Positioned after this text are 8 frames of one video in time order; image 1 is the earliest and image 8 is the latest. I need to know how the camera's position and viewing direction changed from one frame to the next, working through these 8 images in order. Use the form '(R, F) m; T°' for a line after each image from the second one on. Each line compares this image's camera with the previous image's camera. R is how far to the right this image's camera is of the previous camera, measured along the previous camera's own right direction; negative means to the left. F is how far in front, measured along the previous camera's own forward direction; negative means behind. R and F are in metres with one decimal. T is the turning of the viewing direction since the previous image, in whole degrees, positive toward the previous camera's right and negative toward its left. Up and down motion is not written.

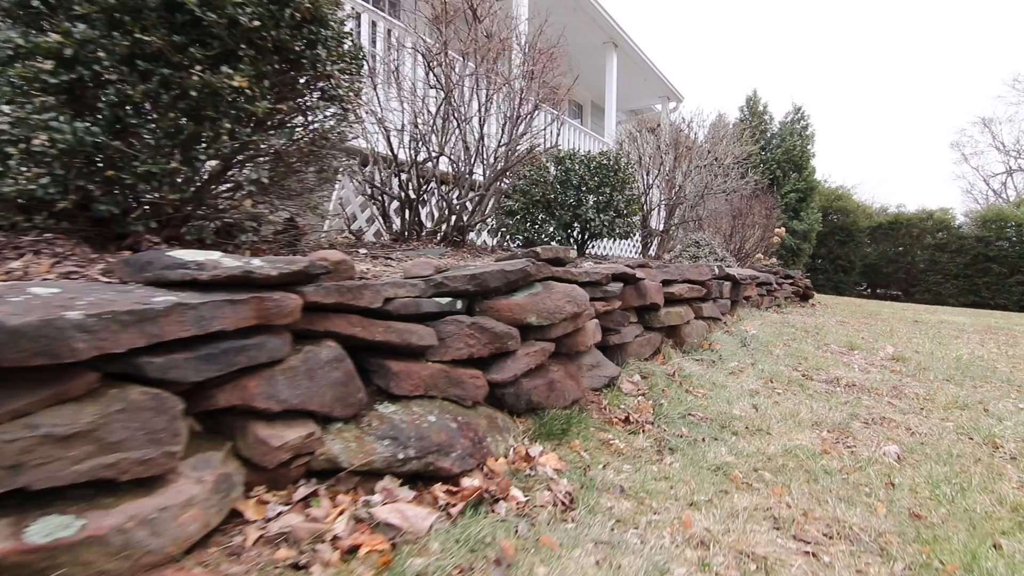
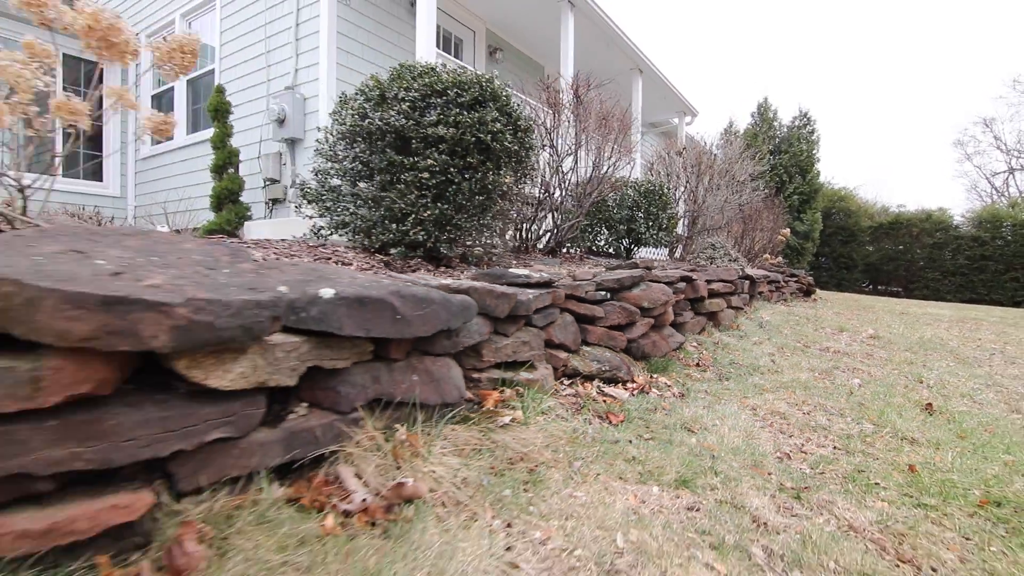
(-0.5, -0.9) m; 0°
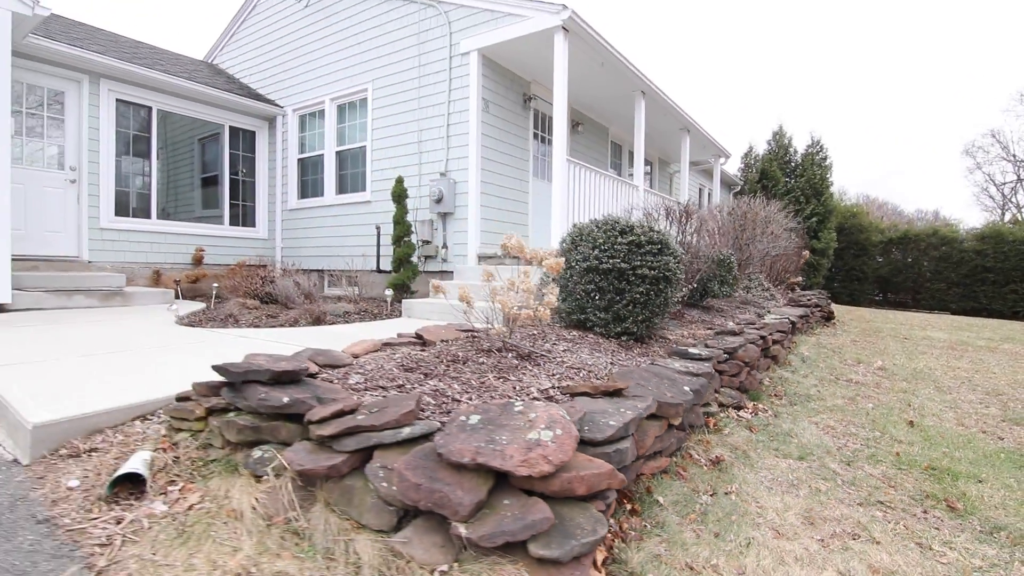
(-1.0, -1.5) m; -1°
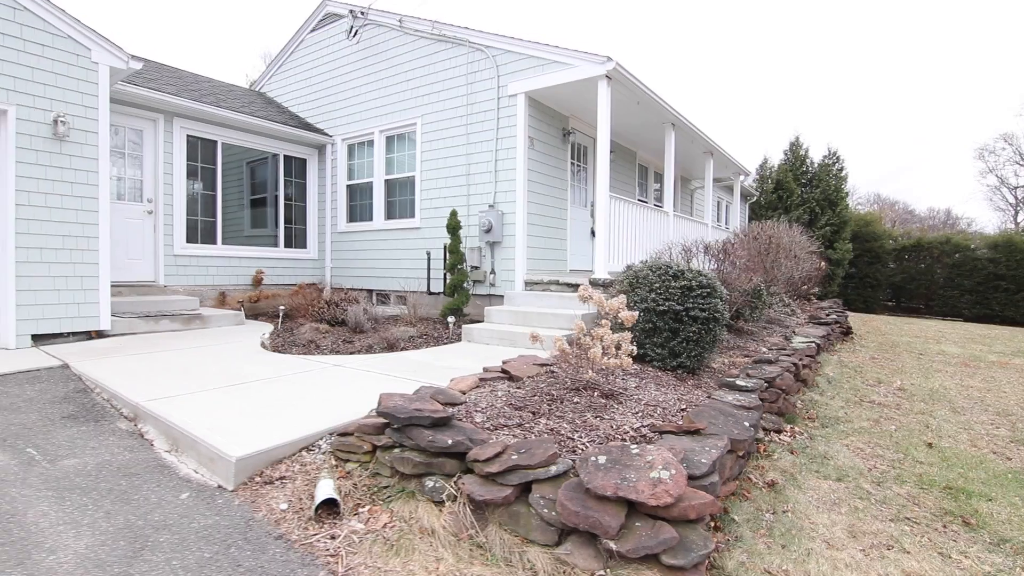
(-0.4, -0.5) m; -1°
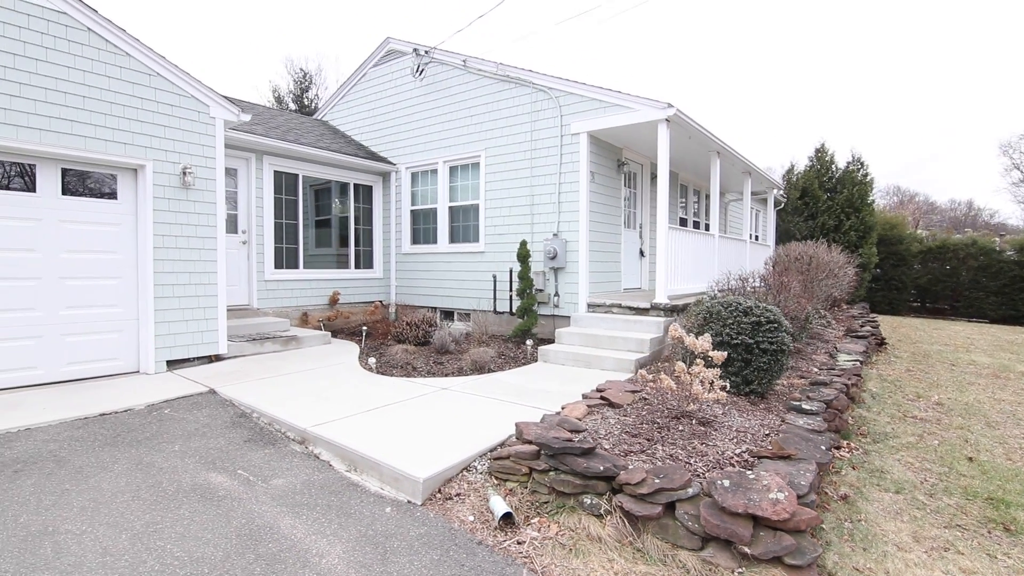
(-0.7, -0.7) m; -1°
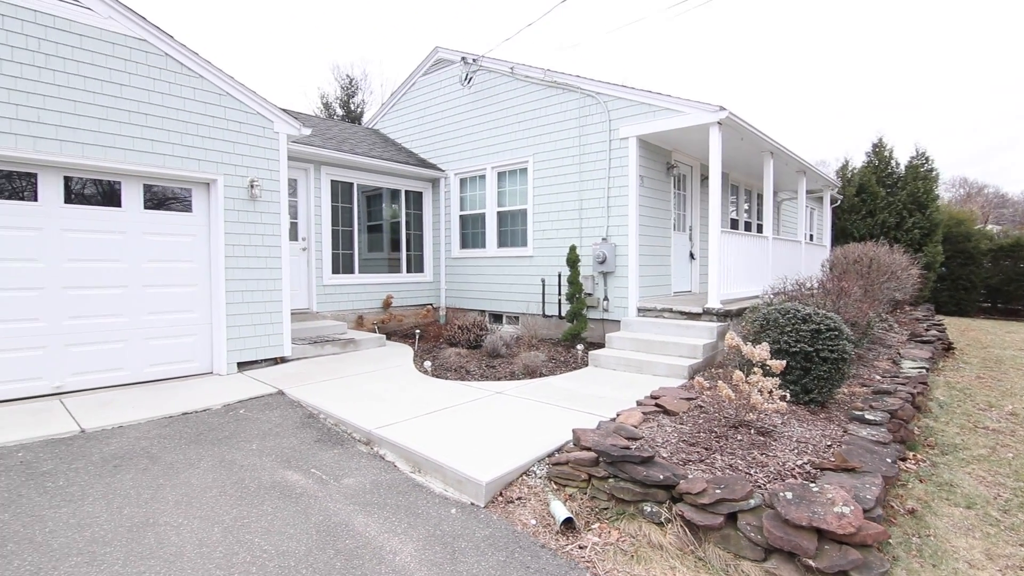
(-0.1, -0.1) m; -4°
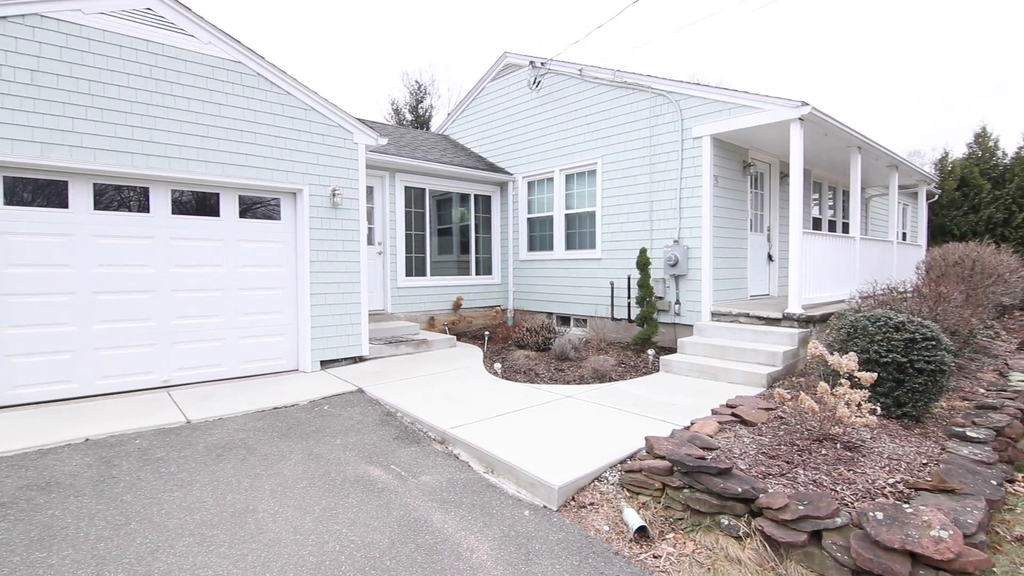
(-0.1, -0.1) m; -7°
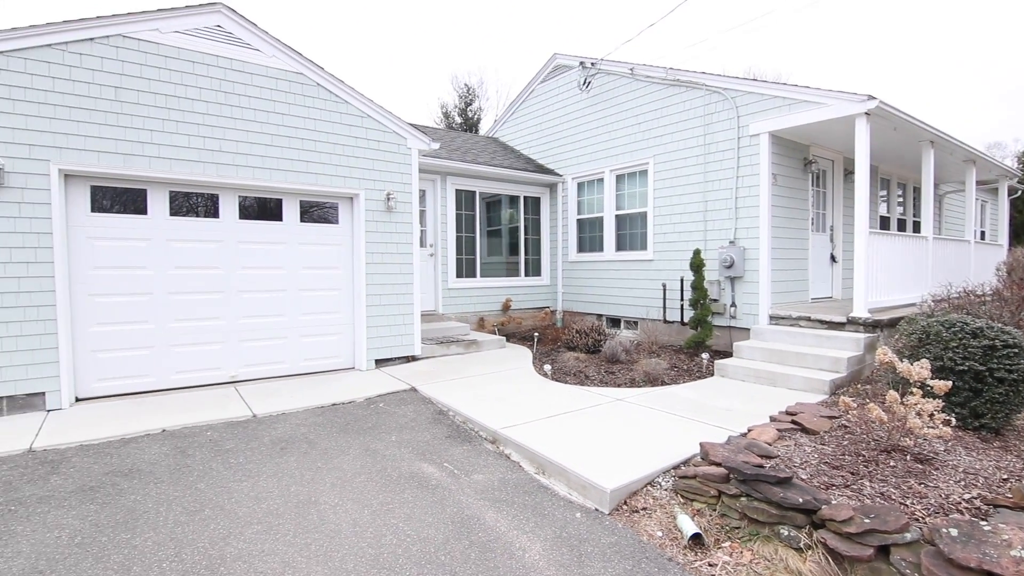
(0.0, 0.0) m; -5°
